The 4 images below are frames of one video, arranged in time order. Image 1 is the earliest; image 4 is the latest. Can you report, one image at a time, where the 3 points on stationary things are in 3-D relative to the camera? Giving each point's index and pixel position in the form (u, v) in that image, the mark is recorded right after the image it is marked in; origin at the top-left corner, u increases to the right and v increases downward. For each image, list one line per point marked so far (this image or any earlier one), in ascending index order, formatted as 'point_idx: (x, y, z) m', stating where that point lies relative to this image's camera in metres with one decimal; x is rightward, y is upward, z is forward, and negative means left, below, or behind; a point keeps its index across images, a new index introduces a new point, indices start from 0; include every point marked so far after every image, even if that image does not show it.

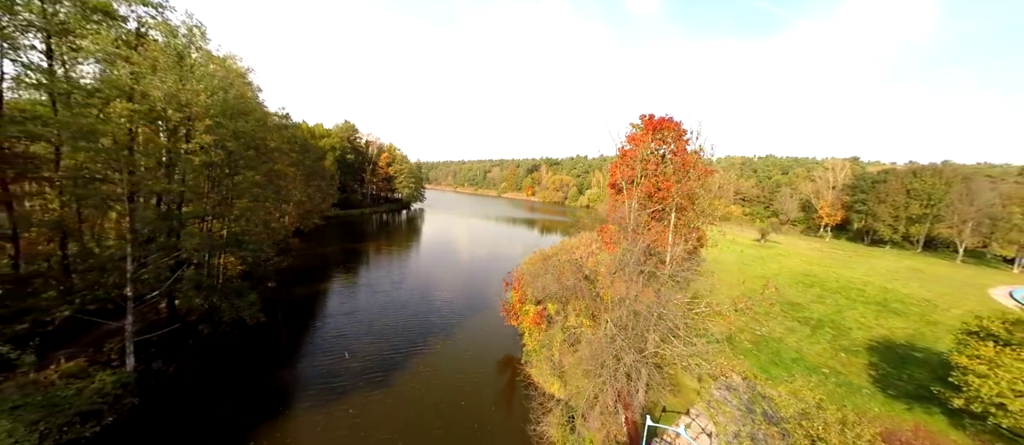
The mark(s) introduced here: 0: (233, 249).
0: (-15.7, -1.5, +18.8) m
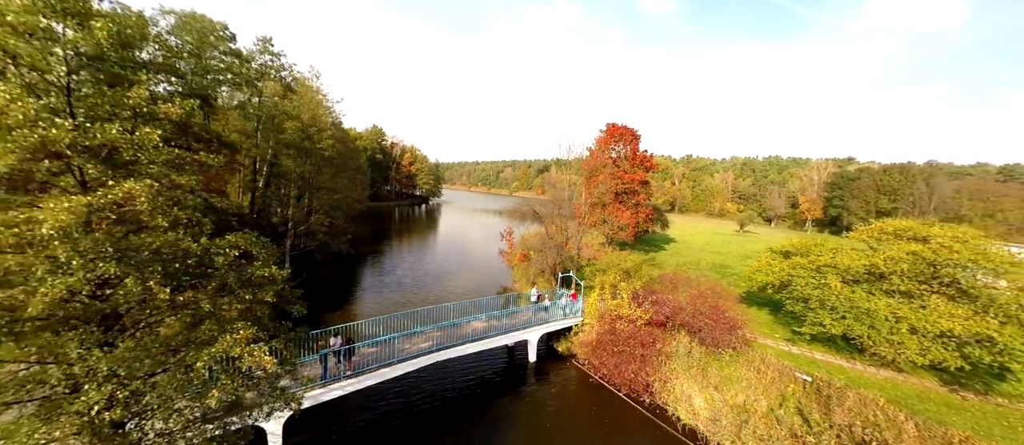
0: (-16.1, +0.9, +28.8) m
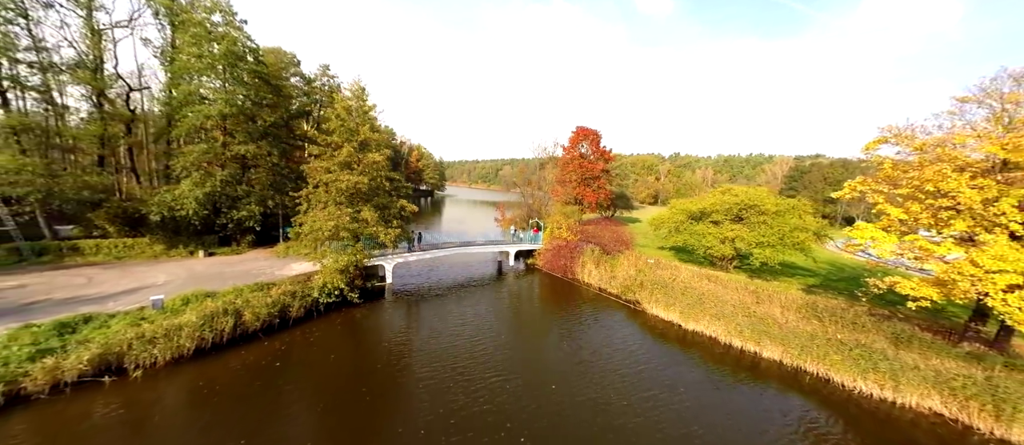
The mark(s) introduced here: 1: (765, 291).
0: (-17.1, +3.8, +40.0) m
1: (+14.0, -3.7, +18.7) m
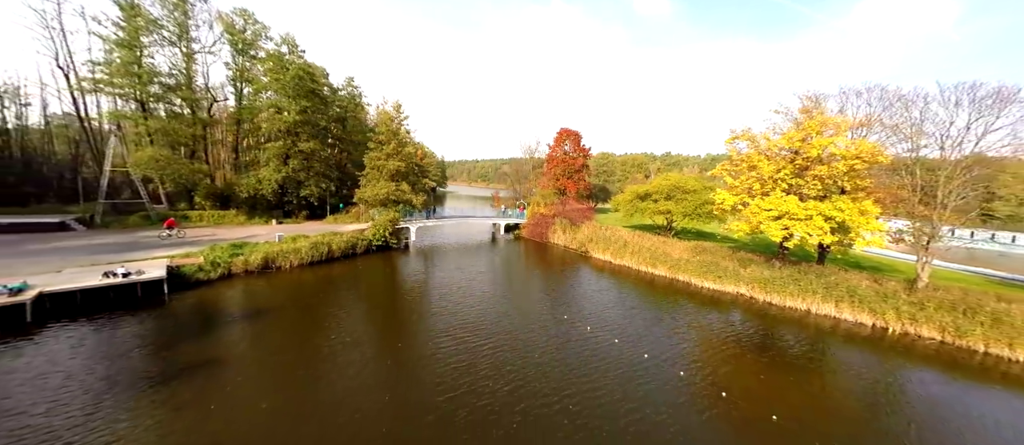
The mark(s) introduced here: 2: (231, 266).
0: (-18.2, +5.9, +48.4) m
1: (+13.0, -1.4, +27.1) m
2: (-15.4, -2.4, +18.3) m
